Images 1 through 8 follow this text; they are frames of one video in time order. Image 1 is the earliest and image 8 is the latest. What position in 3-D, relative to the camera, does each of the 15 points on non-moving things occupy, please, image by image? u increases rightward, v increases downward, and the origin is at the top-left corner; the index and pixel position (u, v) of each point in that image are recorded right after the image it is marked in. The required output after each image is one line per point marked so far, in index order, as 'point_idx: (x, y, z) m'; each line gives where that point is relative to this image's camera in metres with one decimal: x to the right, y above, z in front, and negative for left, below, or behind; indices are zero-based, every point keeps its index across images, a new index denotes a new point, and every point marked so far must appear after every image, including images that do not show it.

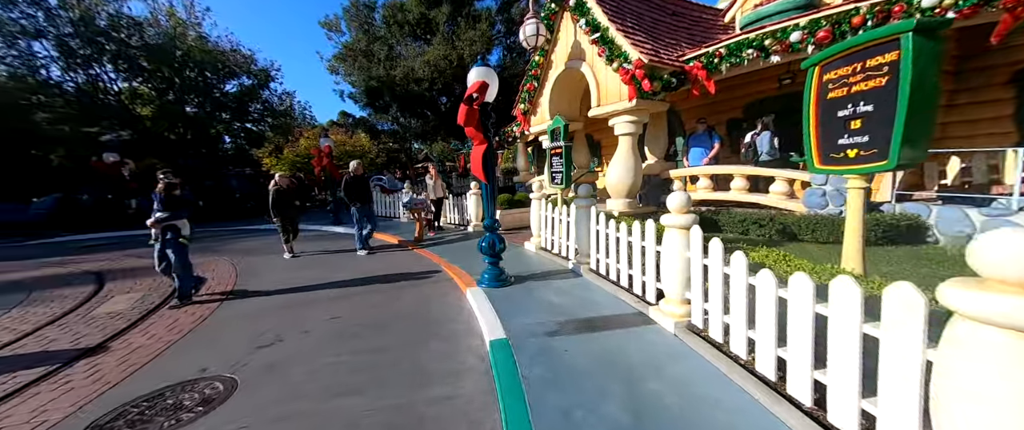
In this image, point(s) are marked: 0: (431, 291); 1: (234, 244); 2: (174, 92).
0: (-0.9, -0.9, +4.0) m
1: (-7.6, -0.8, +9.5) m
2: (-17.0, +6.1, +17.5) m
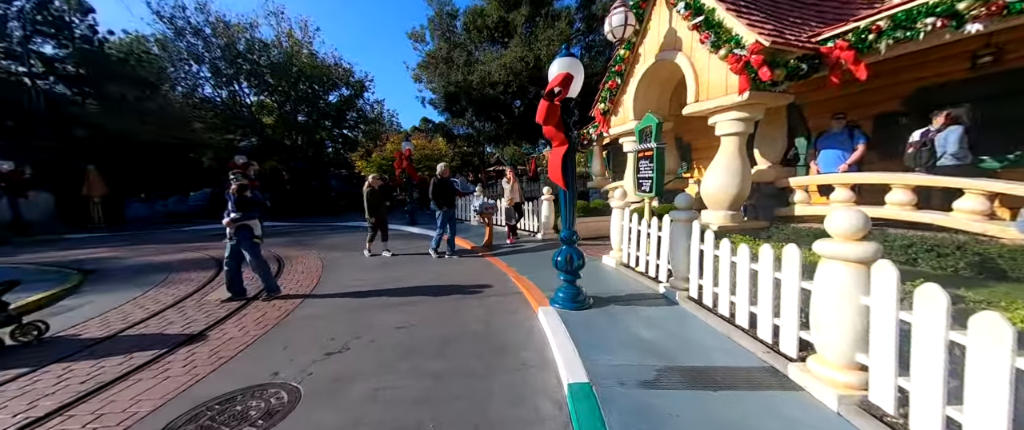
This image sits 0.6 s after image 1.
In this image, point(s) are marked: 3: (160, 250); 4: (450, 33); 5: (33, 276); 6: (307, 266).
0: (-0.1, -1.0, +3.7) m
1: (-5.6, -0.8, +10.4) m
2: (-12.9, +6.4, +20.1) m
3: (-9.5, -0.9, +9.4) m
4: (-2.4, +7.0, +13.4) m
5: (-9.2, -1.2, +6.6) m
6: (-3.9, -1.1, +6.6) m
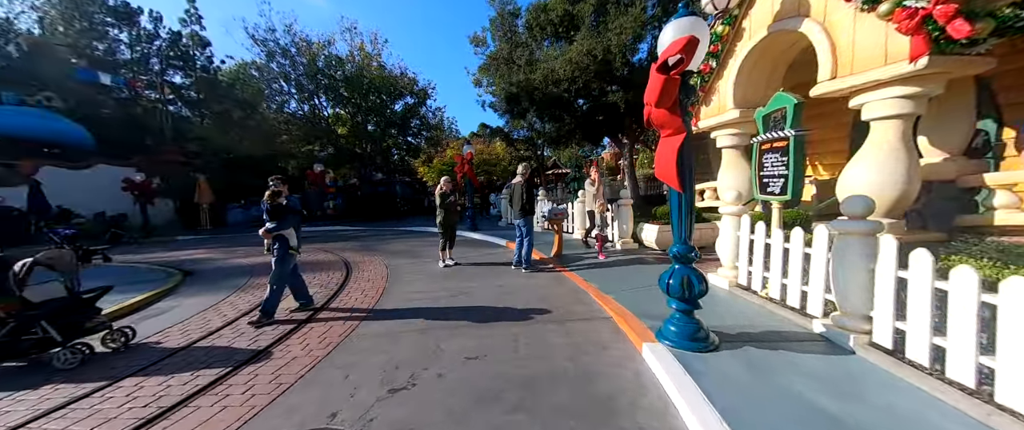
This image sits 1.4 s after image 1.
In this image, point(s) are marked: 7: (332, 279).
0: (+0.7, -1.0, +3.1) m
1: (-3.7, -0.9, +10.5) m
2: (-9.4, +6.1, +21.4) m
3: (-7.7, -1.1, +10.2) m
4: (0.0, +6.8, +13.1) m
5: (-7.8, -1.3, +7.4) m
6: (-2.6, -1.2, +6.5) m
7: (-3.3, -1.2, +6.3) m
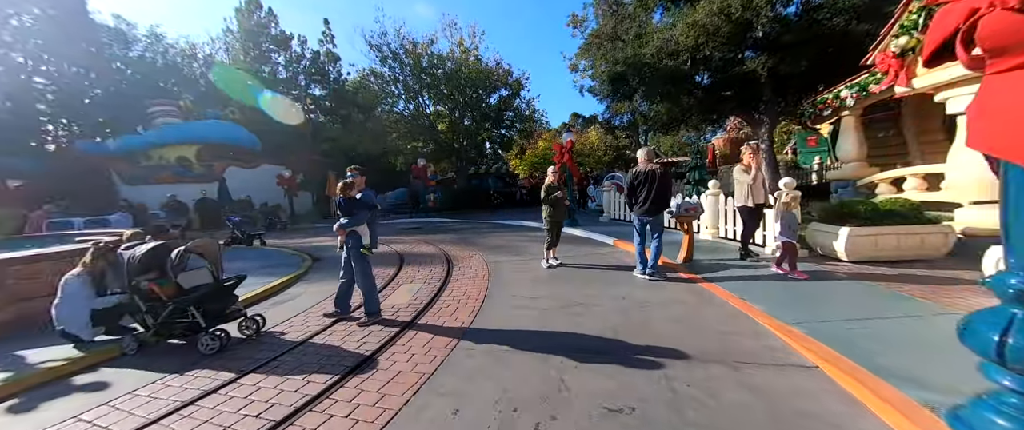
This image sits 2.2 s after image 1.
0: (+1.6, -1.0, +2.0) m
1: (-0.7, -0.7, +10.3) m
2: (-3.4, +6.7, +22.1) m
3: (-4.7, -0.8, +11.0) m
4: (+3.5, +7.1, +11.7) m
5: (-5.5, -1.1, +8.3) m
6: (-0.7, -1.0, +6.2) m
7: (-1.4, -1.1, +6.2) m
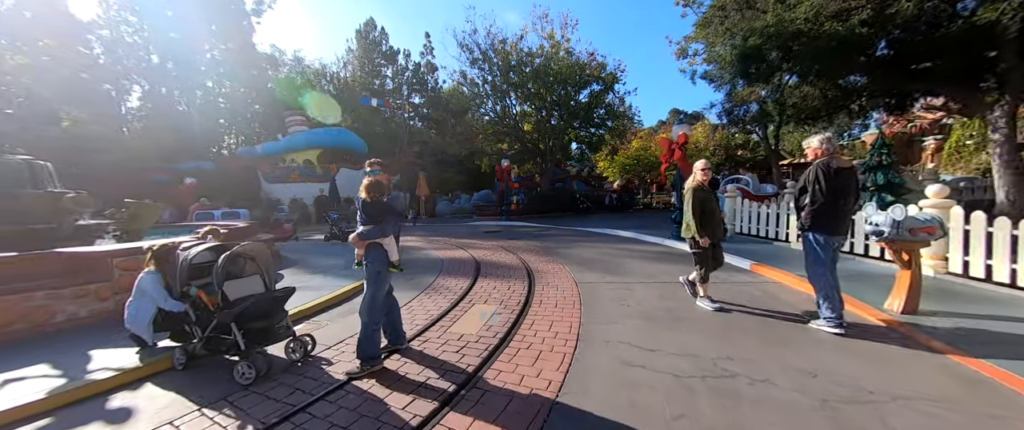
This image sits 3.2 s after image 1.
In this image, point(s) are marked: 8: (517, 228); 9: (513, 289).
0: (+2.0, -1.2, +0.4) m
1: (+1.7, -0.9, +9.0) m
2: (+2.1, +6.4, +21.2) m
3: (-2.1, -0.9, +10.7) m
4: (+6.4, +6.7, +9.4) m
5: (-3.4, -1.0, +8.2) m
6: (+0.7, -1.2, +5.0) m
7: (0.0, -1.2, +5.2) m
8: (+0.2, -0.5, +14.7) m
9: (0.0, -1.2, +5.5) m
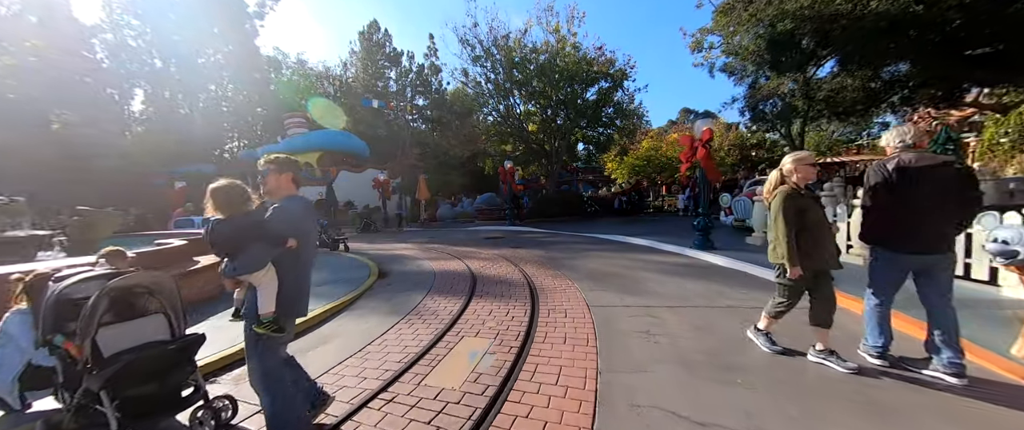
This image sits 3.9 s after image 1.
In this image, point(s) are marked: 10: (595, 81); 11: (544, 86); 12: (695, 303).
0: (+1.9, -1.3, -0.5) m
1: (+1.7, -1.0, +8.1) m
2: (+2.3, +6.2, +20.2) m
3: (-2.0, -1.0, +9.8) m
4: (+6.4, +6.6, +8.4) m
5: (-3.4, -1.2, +7.4) m
6: (+0.7, -1.3, +4.1) m
7: (0.0, -1.3, +4.2) m
8: (+0.4, -0.7, +13.8) m
9: (0.0, -1.3, +4.6) m
10: (+4.8, +7.7, +20.1) m
11: (+1.8, +7.3, +19.6) m
12: (+2.5, -1.2, +4.8) m
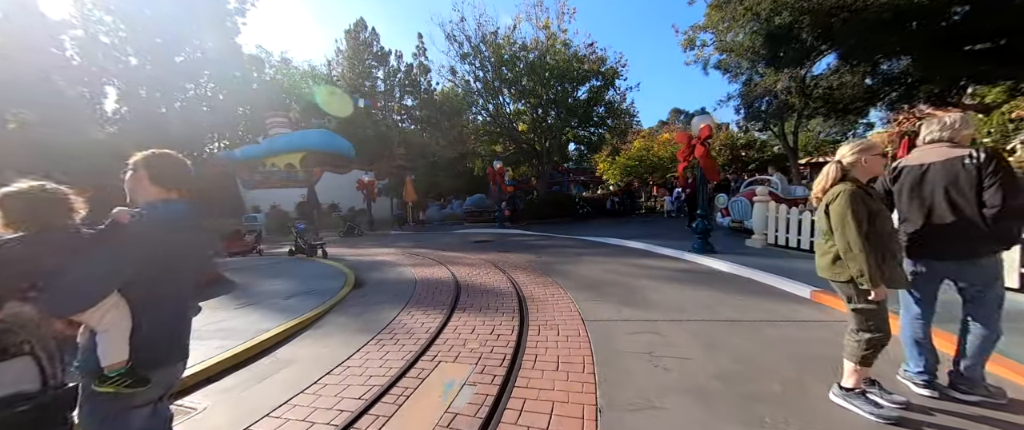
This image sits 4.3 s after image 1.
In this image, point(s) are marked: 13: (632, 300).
0: (+1.8, -1.3, -1.0) m
1: (+1.5, -1.1, +7.6) m
2: (+1.7, +6.1, +19.8) m
3: (-2.3, -1.1, +9.2) m
4: (+6.1, +6.6, +8.1) m
5: (-3.6, -1.3, +6.8) m
6: (+0.5, -1.3, +3.6) m
7: (-0.1, -1.4, +3.7) m
8: (0.0, -0.8, +13.2) m
9: (-0.2, -1.4, +4.0) m
10: (+4.2, +7.6, +19.7) m
11: (+1.2, +7.2, +19.2) m
12: (+2.3, -1.3, +4.4) m
13: (+1.8, -1.2, +5.1) m
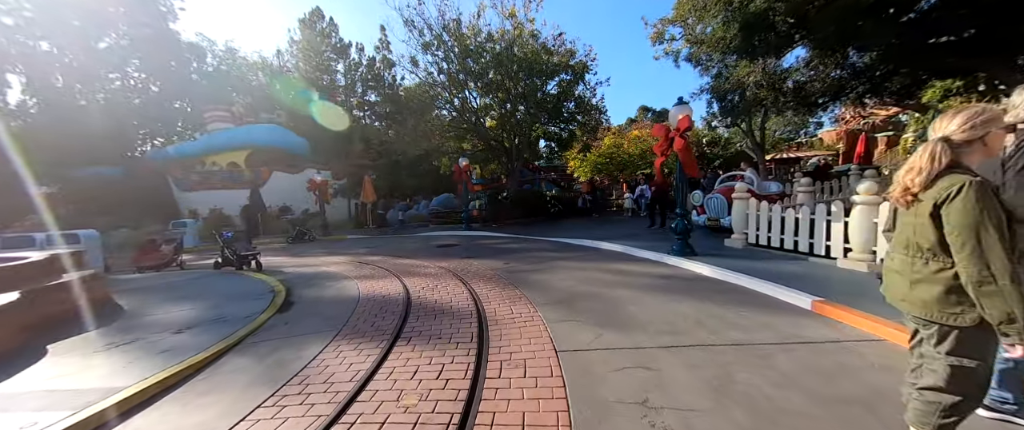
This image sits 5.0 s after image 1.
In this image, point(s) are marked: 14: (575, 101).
0: (+1.8, -1.4, -1.8) m
1: (+0.8, -1.1, +6.8) m
2: (-0.1, +6.1, +18.9) m
3: (-3.1, -1.2, +8.1) m
4: (+5.2, +6.6, +7.6) m
5: (-4.3, -1.4, +5.5) m
6: (+0.1, -1.4, +2.7) m
7: (-0.5, -1.4, +2.8) m
8: (-1.2, -0.8, +12.3) m
9: (-0.6, -1.4, +3.1) m
10: (+2.3, +7.6, +19.0) m
11: (-0.6, +7.2, +18.3) m
12: (+1.9, -1.3, +3.6) m
13: (+1.3, -1.2, +4.4) m
14: (+3.6, +6.5, +19.9) m
